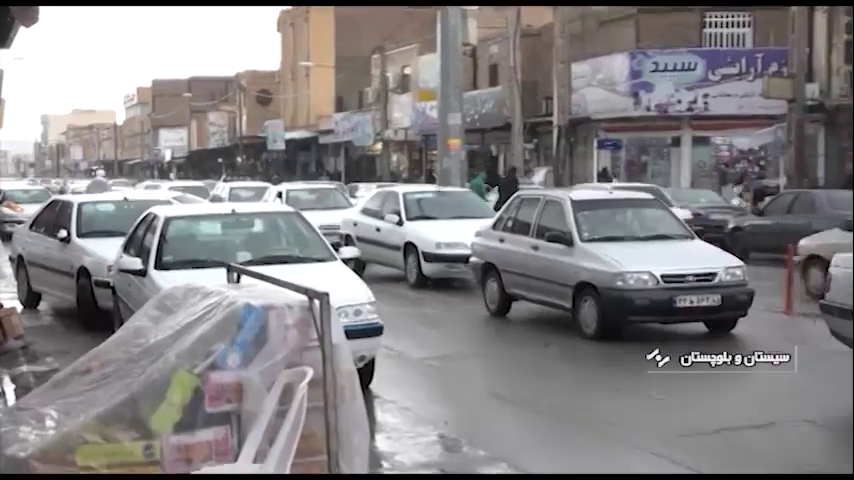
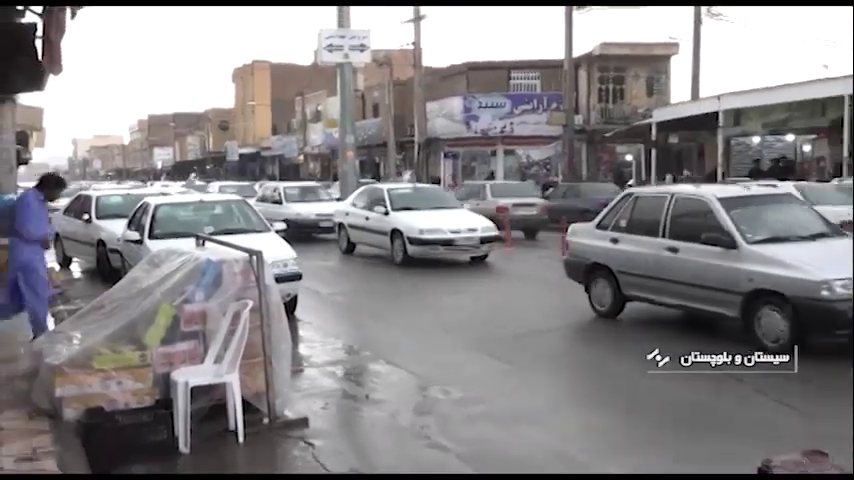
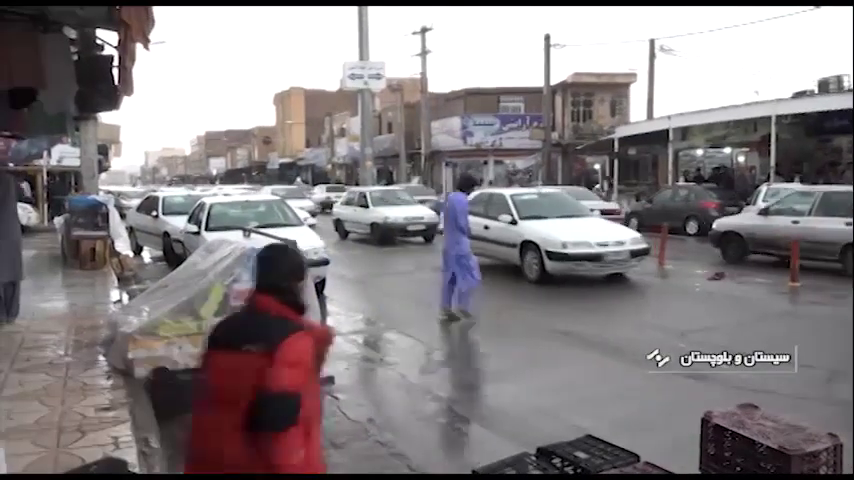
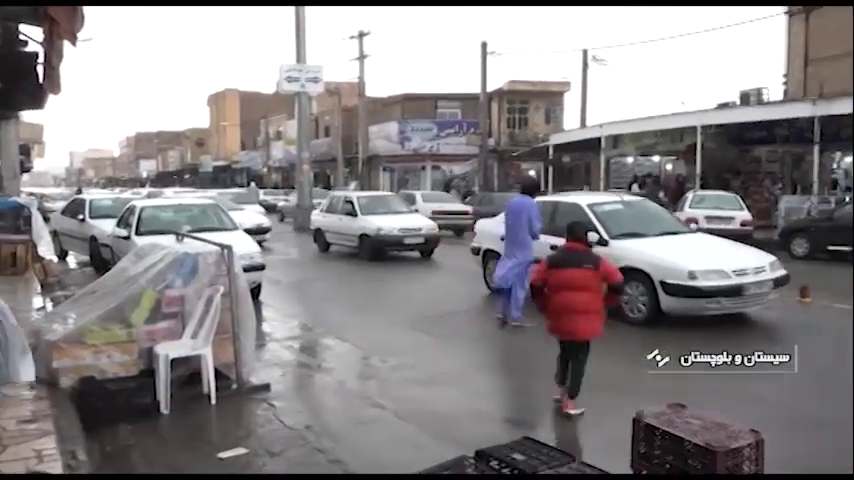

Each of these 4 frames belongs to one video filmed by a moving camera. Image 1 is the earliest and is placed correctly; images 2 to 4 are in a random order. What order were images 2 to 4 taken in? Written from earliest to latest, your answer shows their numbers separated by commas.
2, 3, 4
